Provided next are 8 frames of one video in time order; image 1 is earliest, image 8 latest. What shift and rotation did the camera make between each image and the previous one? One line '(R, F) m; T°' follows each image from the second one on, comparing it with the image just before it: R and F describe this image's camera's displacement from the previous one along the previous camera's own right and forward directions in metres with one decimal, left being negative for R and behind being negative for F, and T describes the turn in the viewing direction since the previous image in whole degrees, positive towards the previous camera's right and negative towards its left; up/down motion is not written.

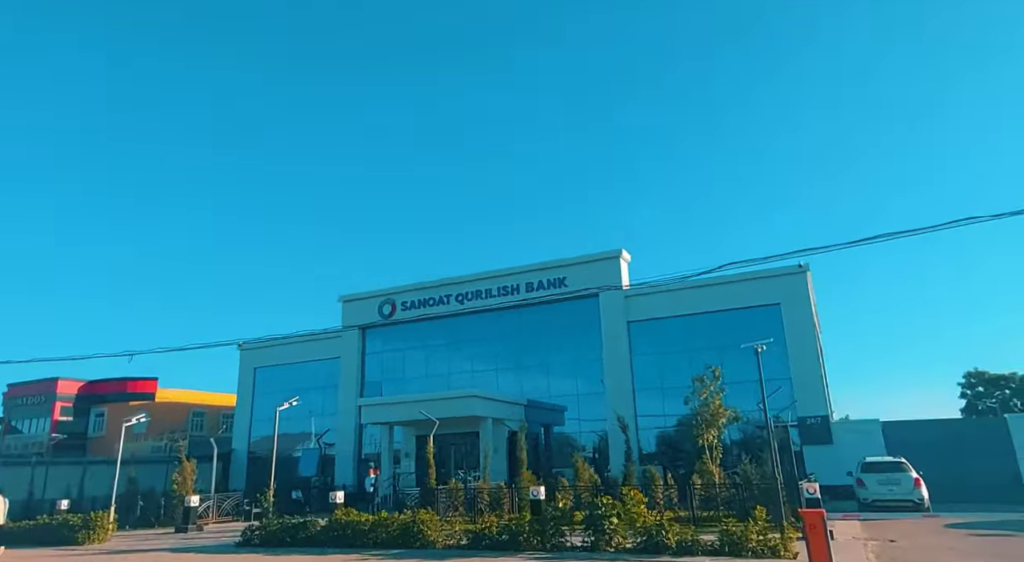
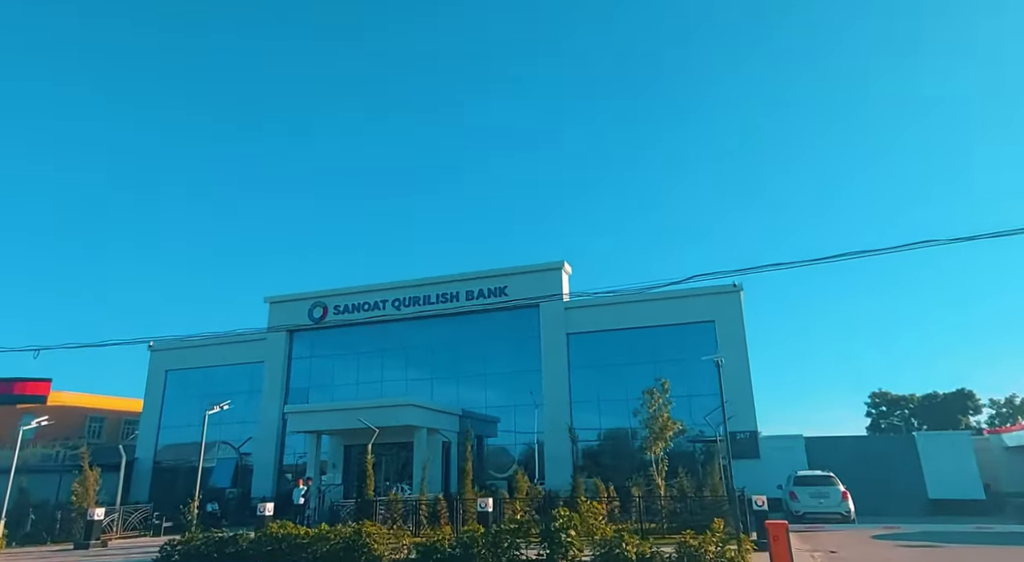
(-0.8, +0.4) m; +7°
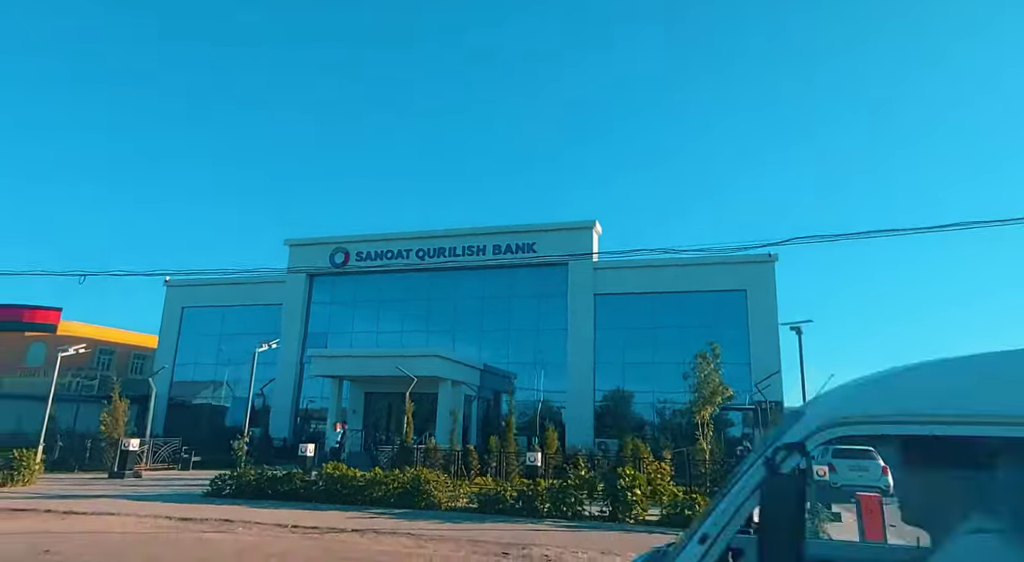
(-1.5, +0.4) m; +1°
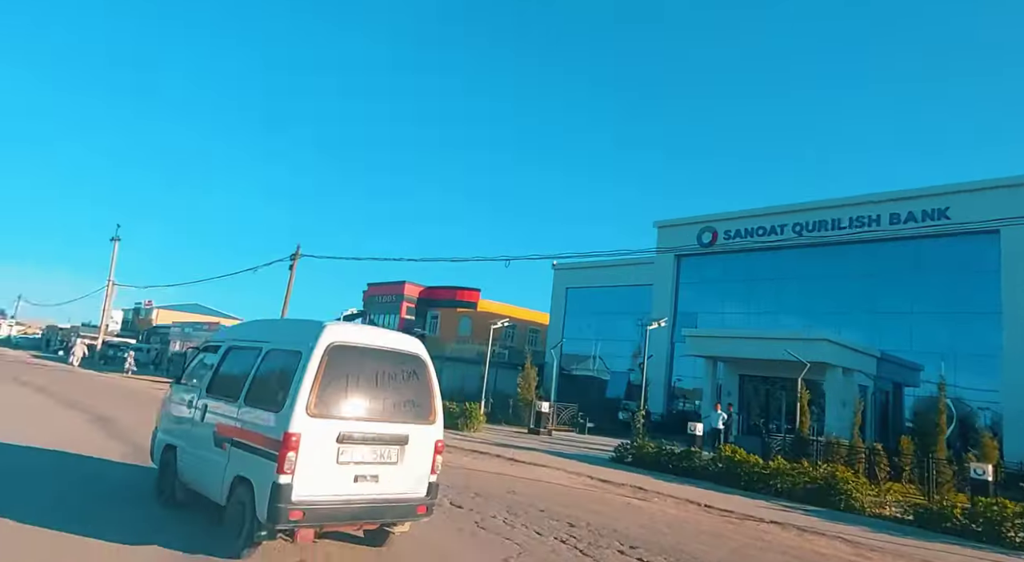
(-0.9, +0.4) m; -29°
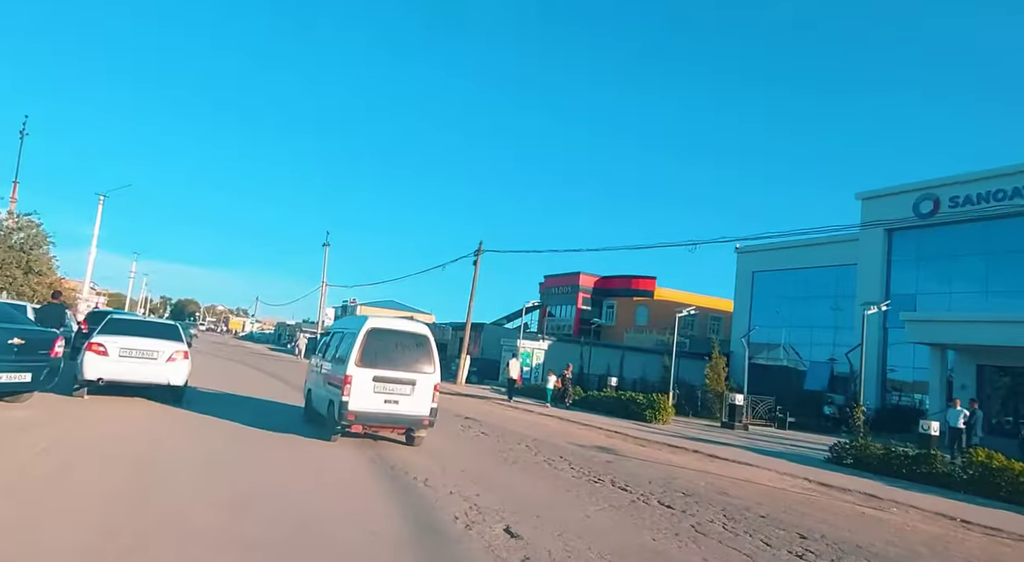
(-0.4, +0.7) m; -14°
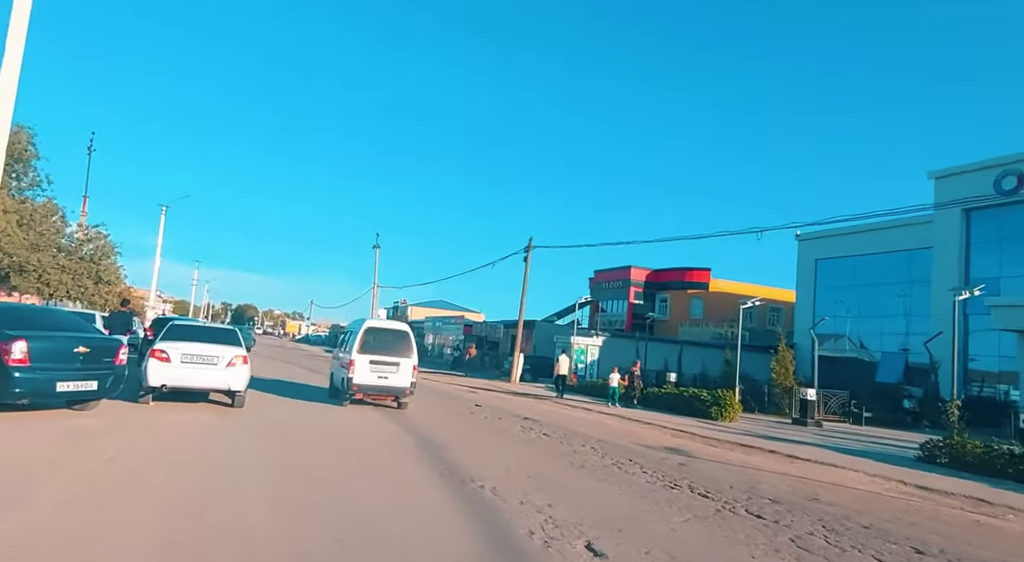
(-0.2, +0.6) m; -4°
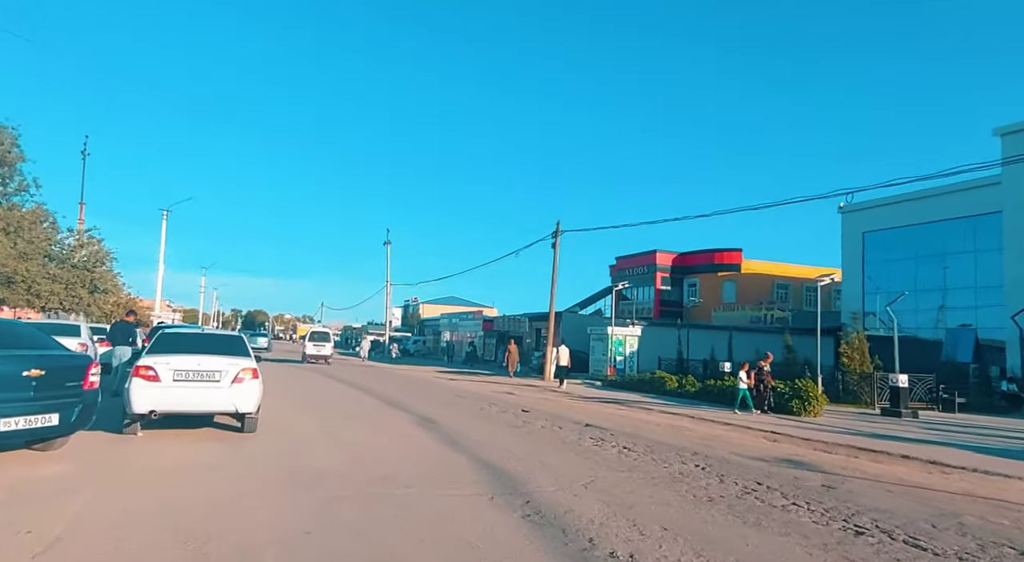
(-1.0, +2.8) m; -1°
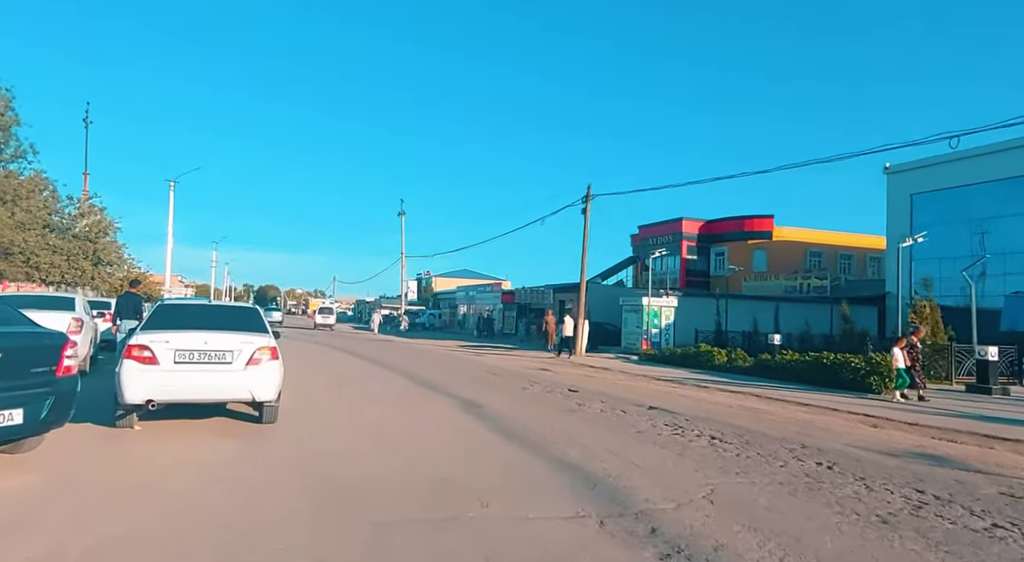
(-0.8, +2.0) m; -1°
